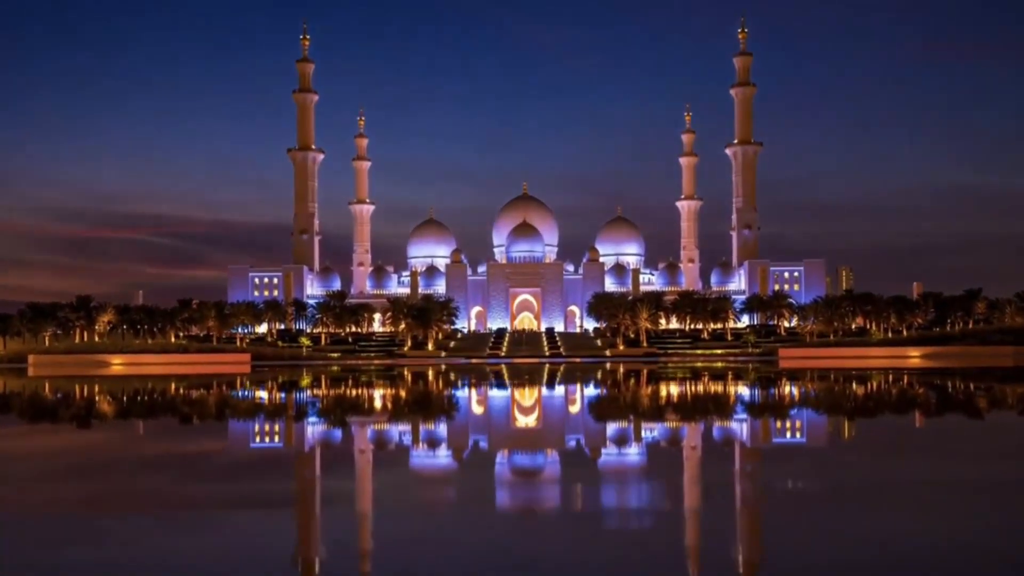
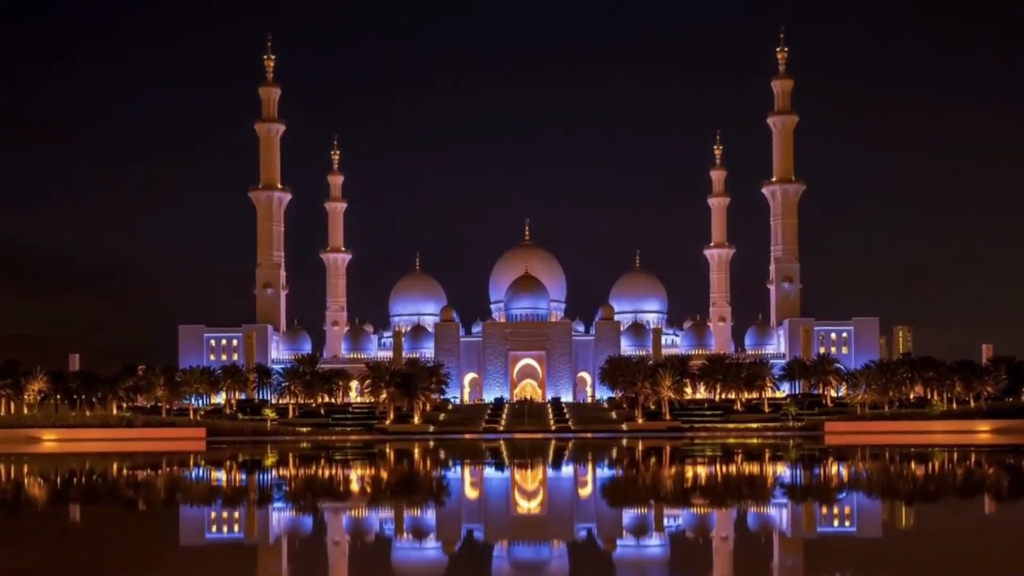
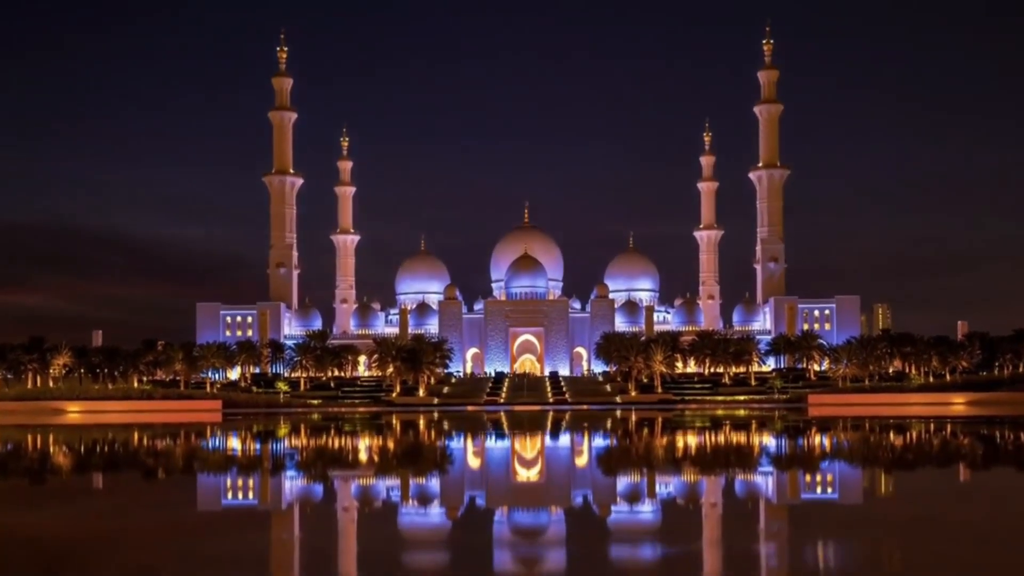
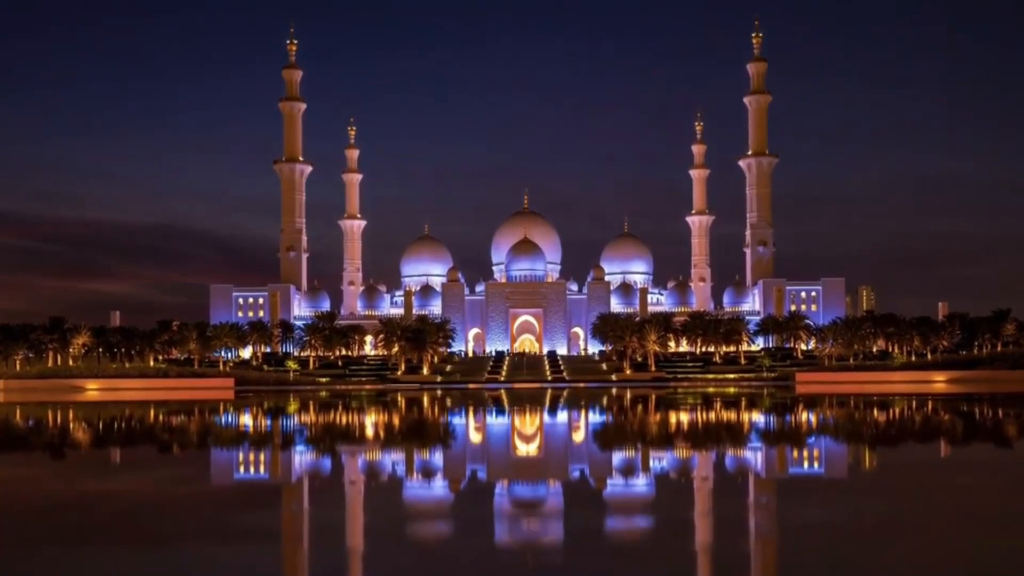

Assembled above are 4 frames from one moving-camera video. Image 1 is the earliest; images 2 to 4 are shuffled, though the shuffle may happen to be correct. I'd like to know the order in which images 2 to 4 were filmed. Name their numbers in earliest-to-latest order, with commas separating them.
4, 3, 2
